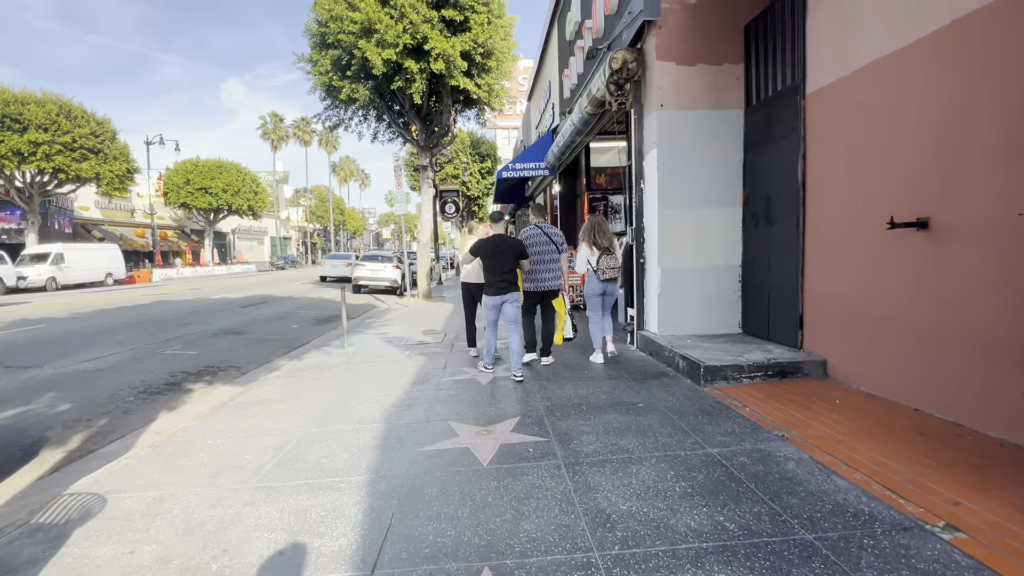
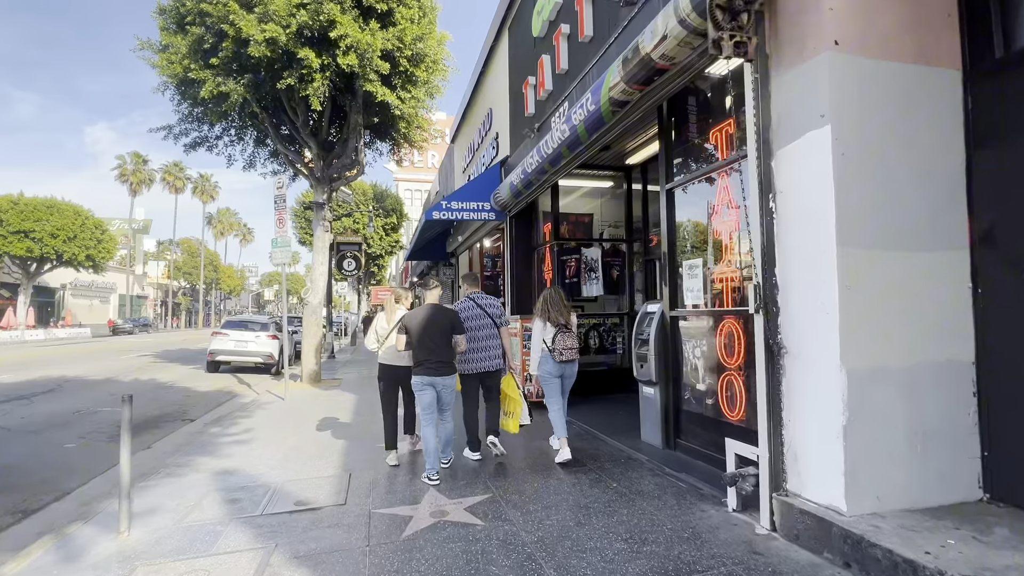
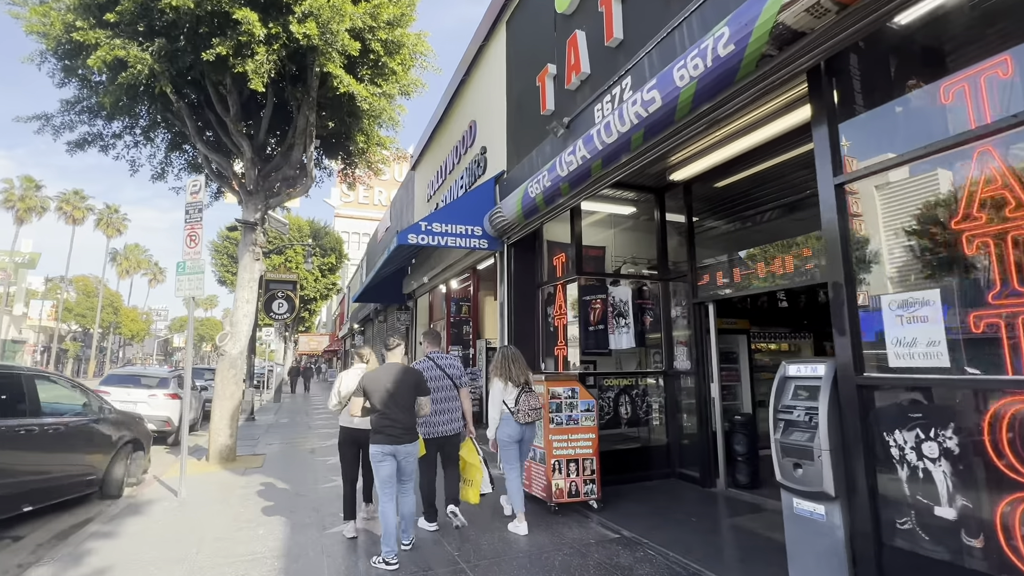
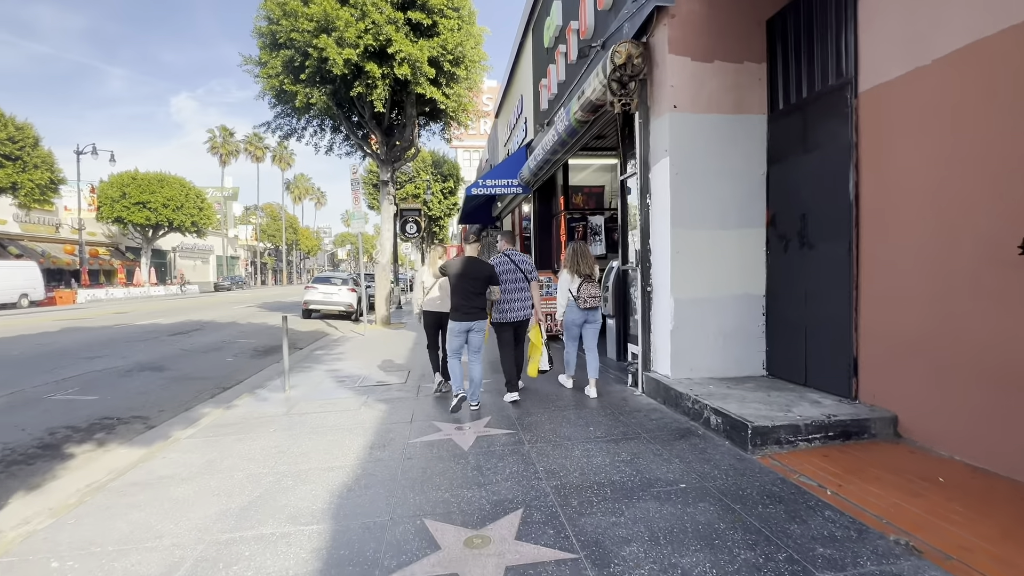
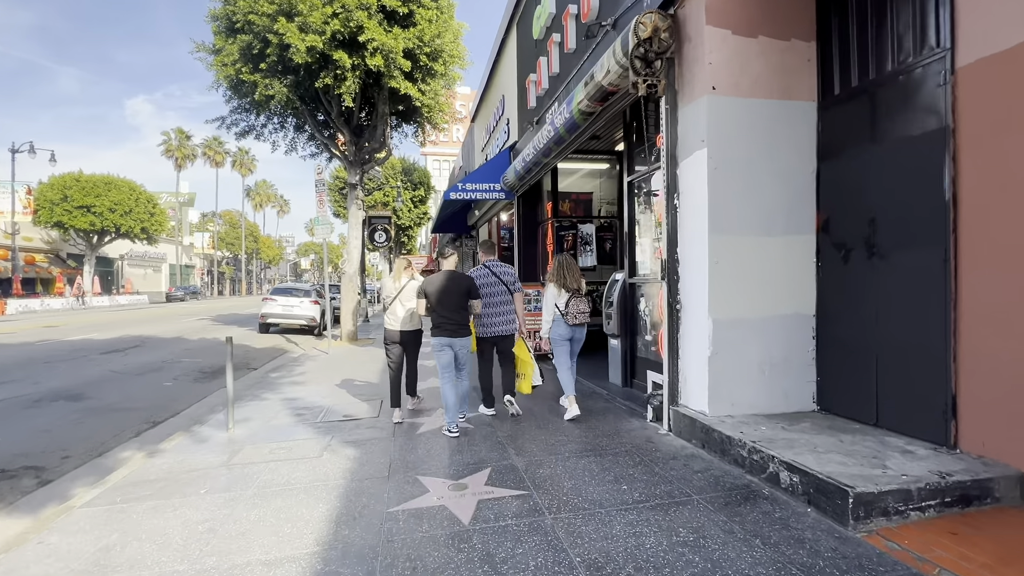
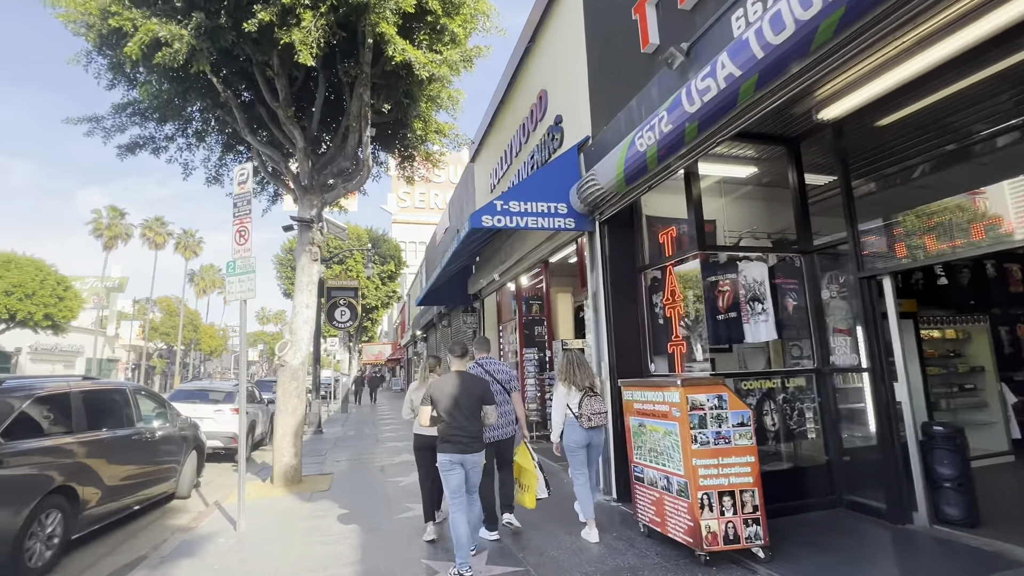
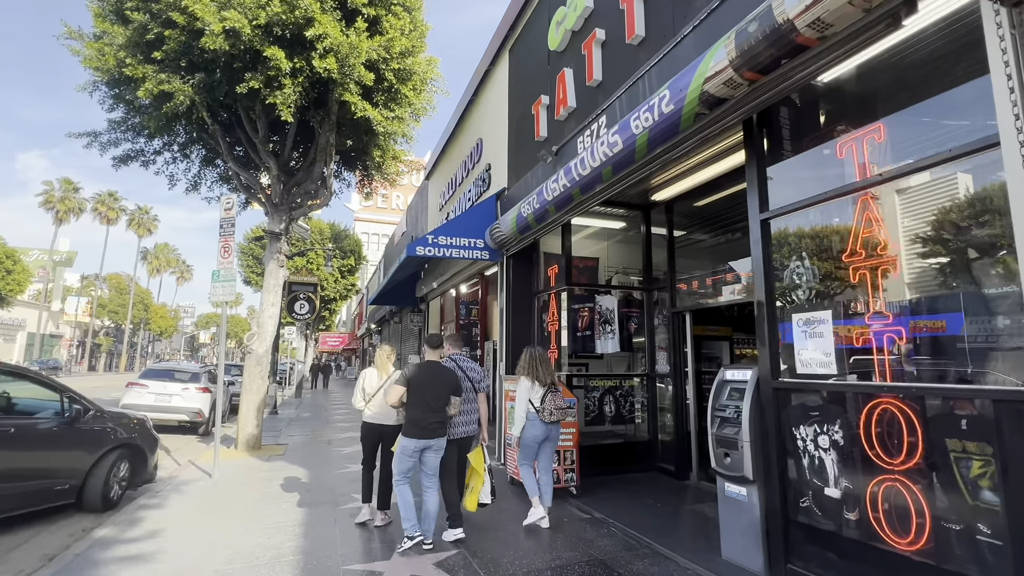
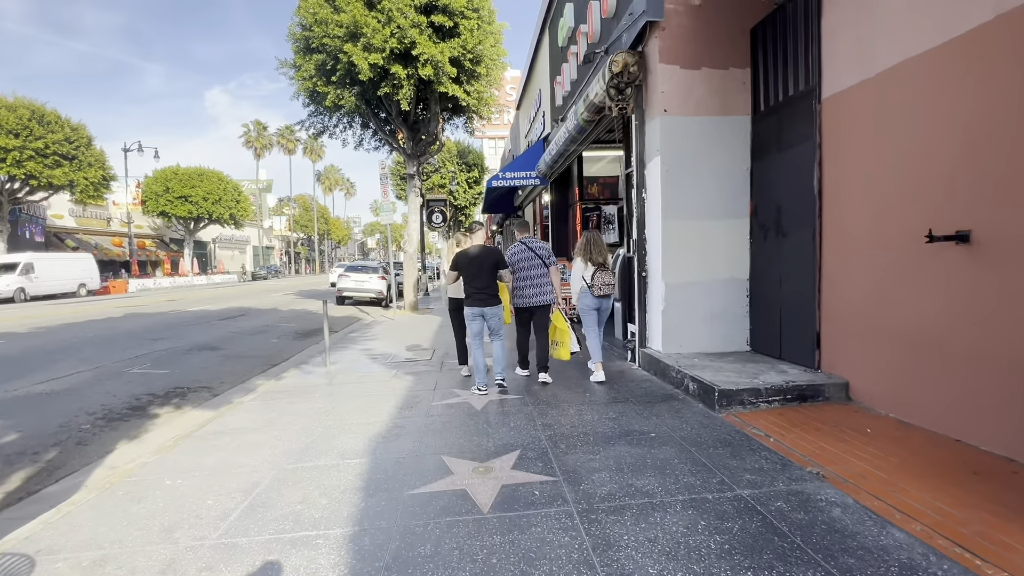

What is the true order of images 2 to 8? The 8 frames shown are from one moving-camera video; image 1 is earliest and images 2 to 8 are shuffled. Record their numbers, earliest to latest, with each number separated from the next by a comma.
8, 4, 5, 2, 7, 3, 6
